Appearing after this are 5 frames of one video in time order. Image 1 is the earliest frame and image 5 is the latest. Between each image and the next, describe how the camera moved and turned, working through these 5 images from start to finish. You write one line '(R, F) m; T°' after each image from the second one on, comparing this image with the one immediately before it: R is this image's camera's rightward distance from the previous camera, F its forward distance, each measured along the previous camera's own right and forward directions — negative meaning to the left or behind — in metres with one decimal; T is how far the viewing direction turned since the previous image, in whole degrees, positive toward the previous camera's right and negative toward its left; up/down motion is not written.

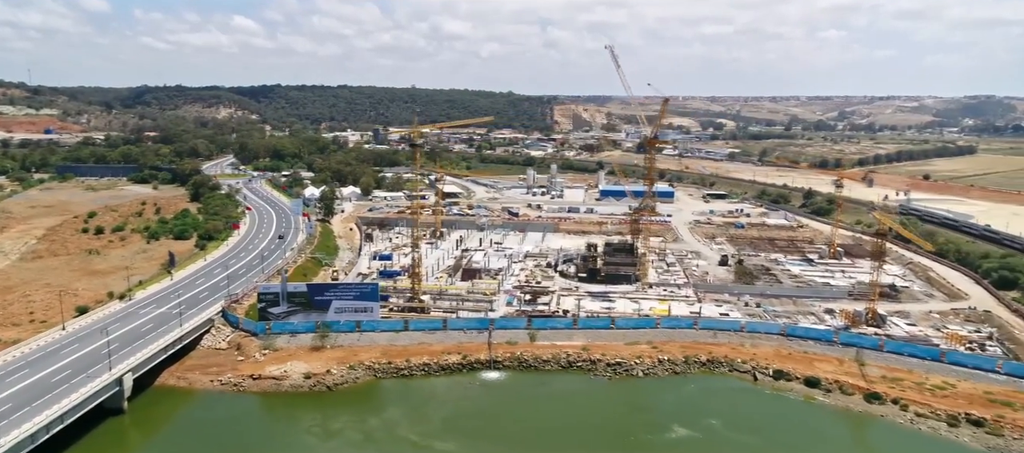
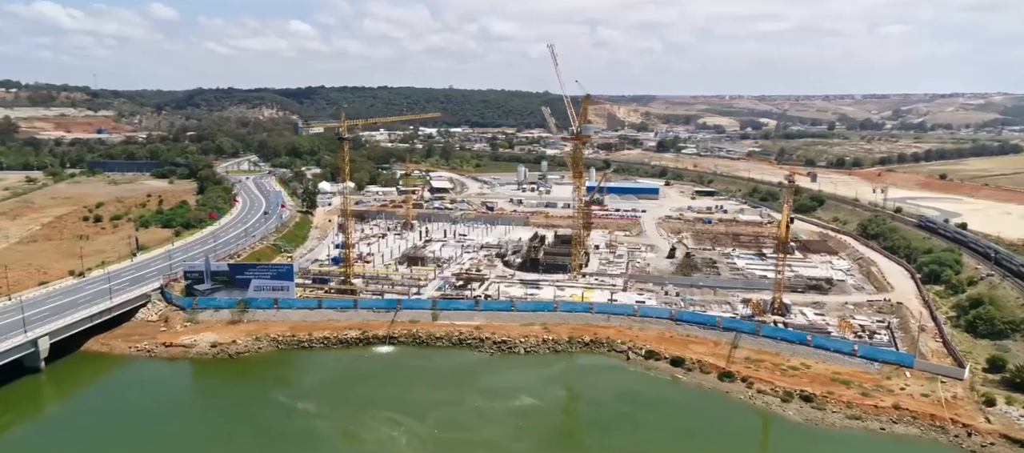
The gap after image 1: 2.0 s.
(+4.7, -1.2) m; -4°
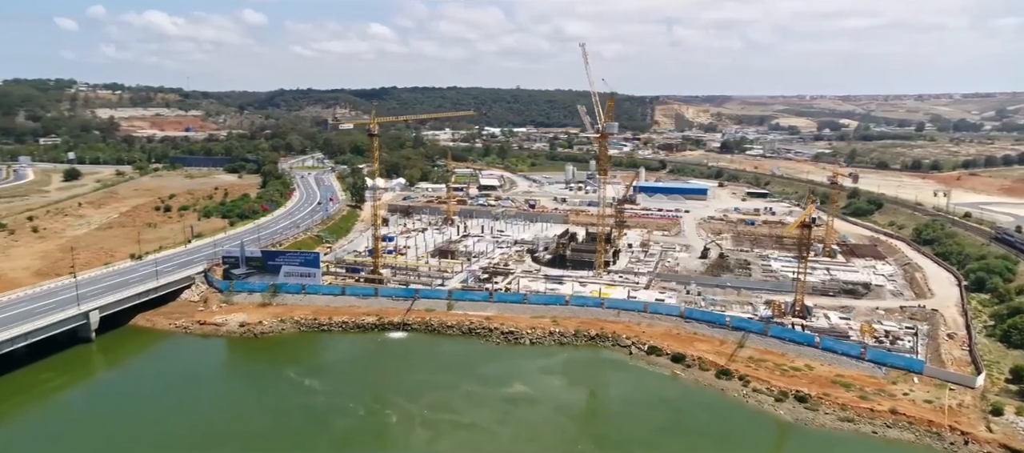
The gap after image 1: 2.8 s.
(+1.9, -0.5) m; -6°
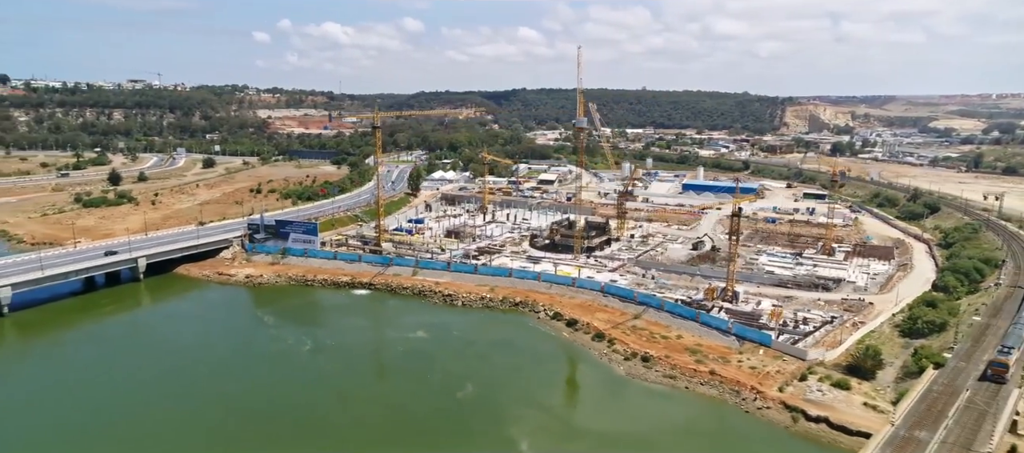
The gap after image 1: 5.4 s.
(+7.1, -2.5) m; -12°
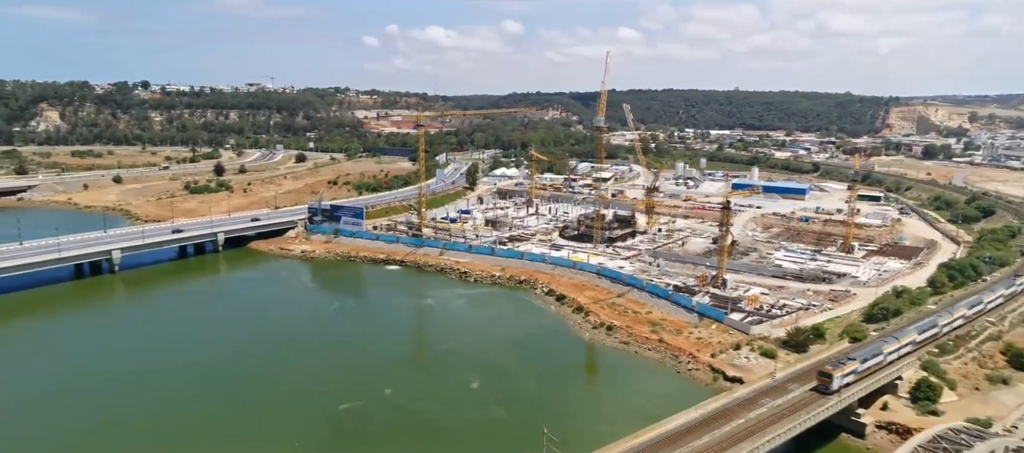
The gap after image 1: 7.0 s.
(+3.5, -2.7) m; -8°
